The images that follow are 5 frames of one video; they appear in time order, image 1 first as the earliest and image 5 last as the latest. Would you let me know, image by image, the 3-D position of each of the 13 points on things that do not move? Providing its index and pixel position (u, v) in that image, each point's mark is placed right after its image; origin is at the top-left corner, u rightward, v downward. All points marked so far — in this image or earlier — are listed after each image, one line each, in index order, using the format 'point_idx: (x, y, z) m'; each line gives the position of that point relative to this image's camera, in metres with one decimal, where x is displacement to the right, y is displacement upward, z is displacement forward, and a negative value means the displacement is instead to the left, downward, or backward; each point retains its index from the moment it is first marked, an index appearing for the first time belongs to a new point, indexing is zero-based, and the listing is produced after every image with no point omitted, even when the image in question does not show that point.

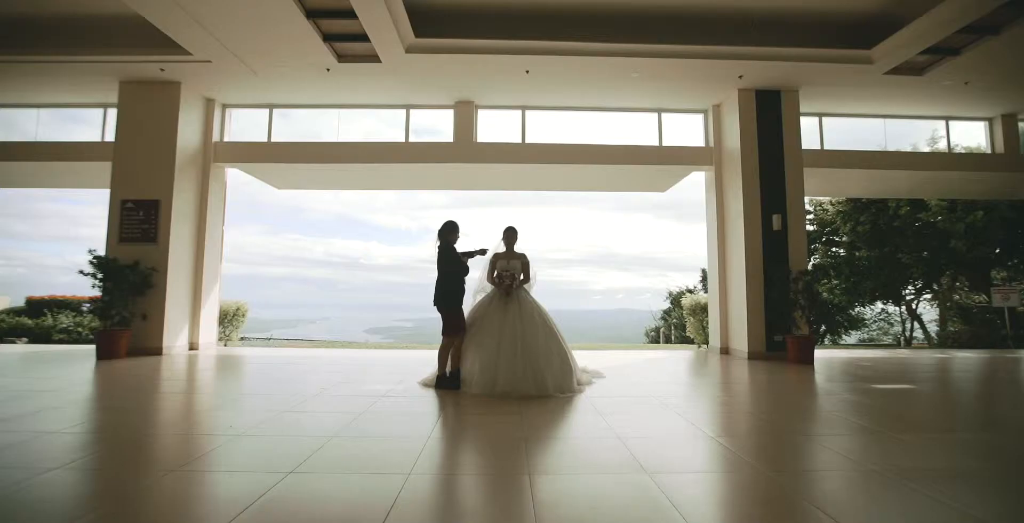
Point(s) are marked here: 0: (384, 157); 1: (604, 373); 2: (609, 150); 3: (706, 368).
0: (-1.8, +1.5, +6.8) m
1: (+1.0, -1.2, +5.0) m
2: (+1.3, +1.6, +6.7) m
3: (+2.4, -1.3, +6.1) m
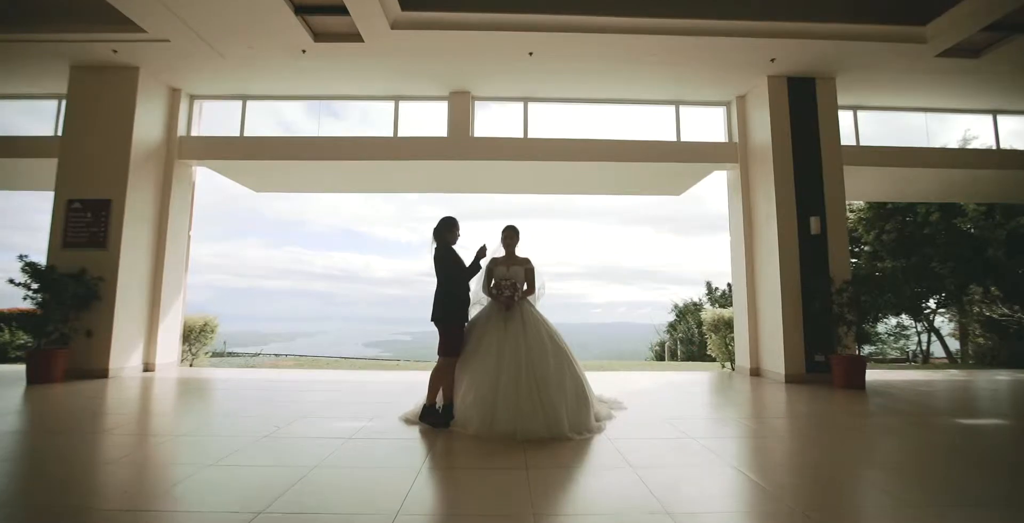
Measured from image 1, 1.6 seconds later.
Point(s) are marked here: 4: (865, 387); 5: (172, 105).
0: (-1.8, +1.4, +6.0) m
1: (+1.0, -1.2, +4.2) m
2: (+1.3, +1.4, +6.0) m
3: (+2.4, -1.4, +5.3) m
4: (+3.5, -1.2, +4.8) m
5: (-4.3, +2.0, +6.1) m
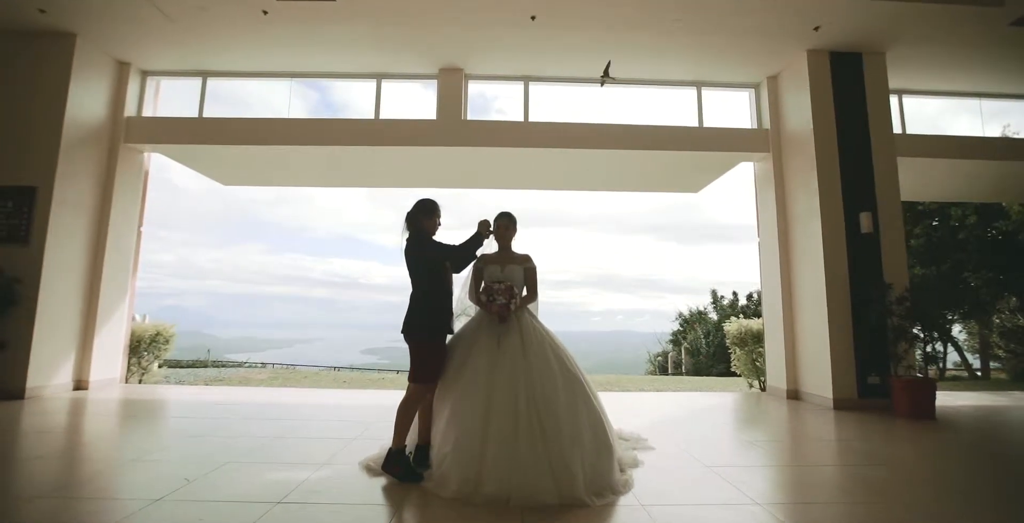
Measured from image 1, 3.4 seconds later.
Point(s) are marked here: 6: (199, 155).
0: (-1.8, +1.3, +5.2) m
1: (+0.9, -1.2, +3.4) m
2: (+1.3, +1.4, +5.2) m
3: (+2.4, -1.5, +4.5) m
4: (+3.5, -1.3, +4.0) m
5: (-4.3, +2.0, +5.3) m
6: (-3.6, +1.2, +5.5) m
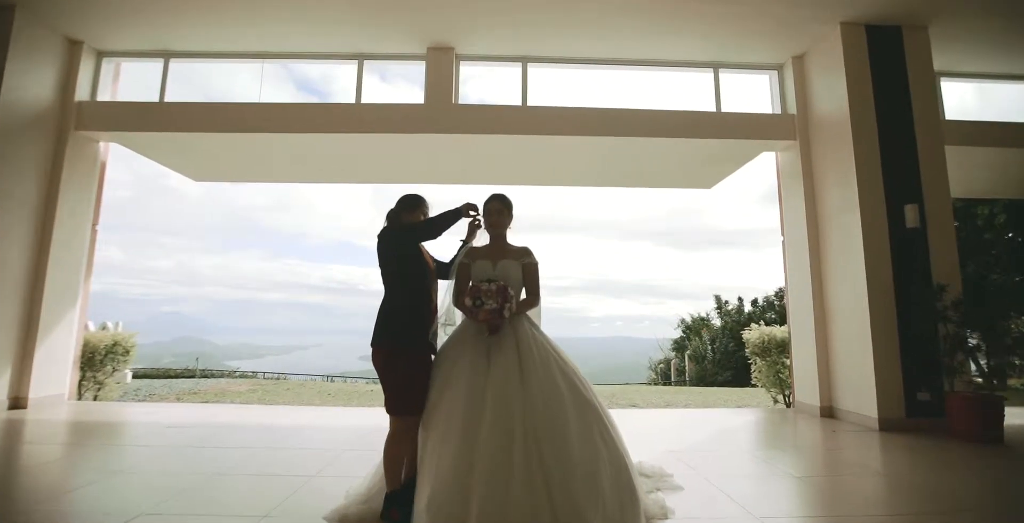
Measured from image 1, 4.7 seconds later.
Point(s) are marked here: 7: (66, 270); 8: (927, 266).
0: (-1.9, +1.3, +4.7) m
1: (+0.9, -1.2, +2.8) m
2: (+1.3, +1.4, +4.7) m
3: (+2.3, -1.4, +3.9) m
4: (+3.4, -1.3, +3.4) m
5: (-4.3, +2.0, +4.8) m
6: (-3.6, +1.2, +5.0) m
7: (-4.3, -0.1, +4.7) m
8: (+3.4, 0.0, +4.0) m
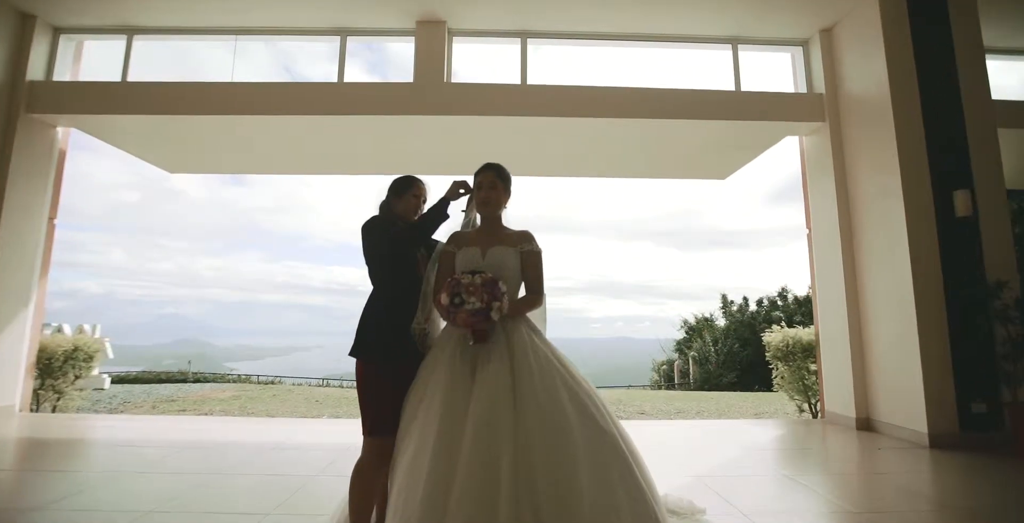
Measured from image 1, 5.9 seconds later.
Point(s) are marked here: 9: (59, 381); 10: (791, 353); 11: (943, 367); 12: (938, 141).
0: (-1.9, +1.4, +4.3) m
1: (+0.9, -1.2, +2.4) m
2: (+1.3, +1.4, +4.3) m
3: (+2.3, -1.4, +3.4) m
4: (+3.4, -1.2, +3.0) m
5: (-4.4, +2.0, +4.3) m
6: (-3.6, +1.2, +4.5) m
7: (-4.3, -0.1, +4.3) m
8: (+3.4, 0.0, +3.5) m
9: (-4.4, -1.2, +4.8) m
10: (+2.7, -0.9, +4.8) m
11: (+3.0, -0.7, +3.4) m
12: (+3.2, +0.9, +3.7) m
